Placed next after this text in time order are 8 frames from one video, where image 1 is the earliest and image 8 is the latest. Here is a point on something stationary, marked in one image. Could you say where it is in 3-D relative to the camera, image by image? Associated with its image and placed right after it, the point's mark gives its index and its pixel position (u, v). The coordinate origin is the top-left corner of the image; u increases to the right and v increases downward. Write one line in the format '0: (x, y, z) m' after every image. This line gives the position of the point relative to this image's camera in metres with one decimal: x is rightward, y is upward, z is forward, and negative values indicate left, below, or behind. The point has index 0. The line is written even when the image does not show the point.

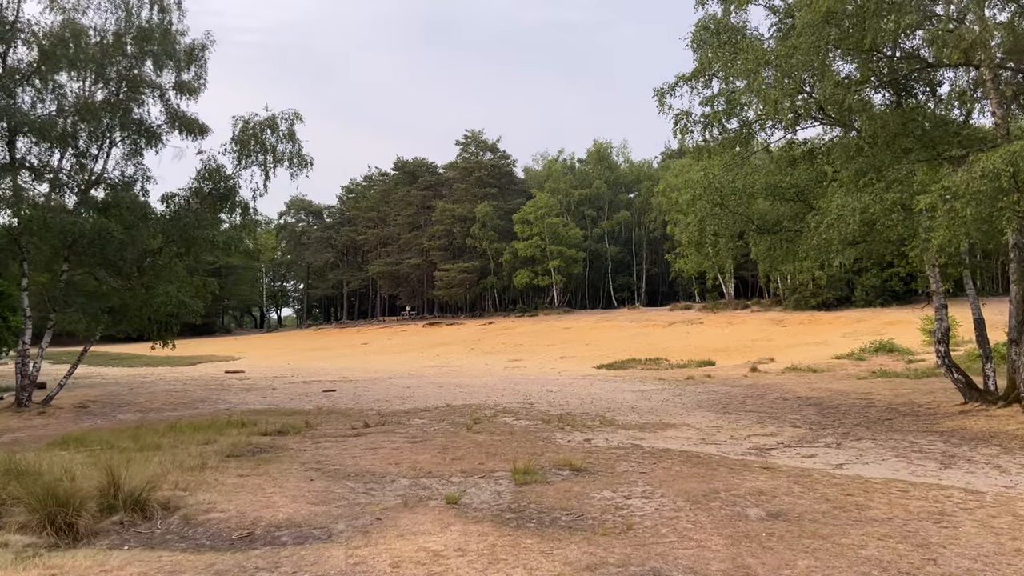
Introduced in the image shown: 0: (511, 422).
0: (0.0, -2.0, +11.9) m
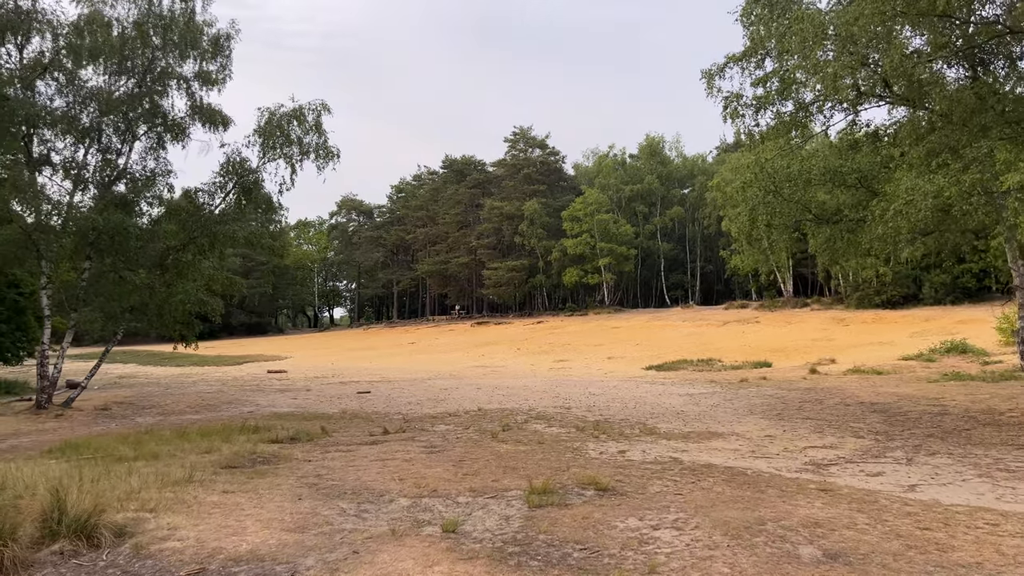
0: (+0.4, -1.9, +11.0) m
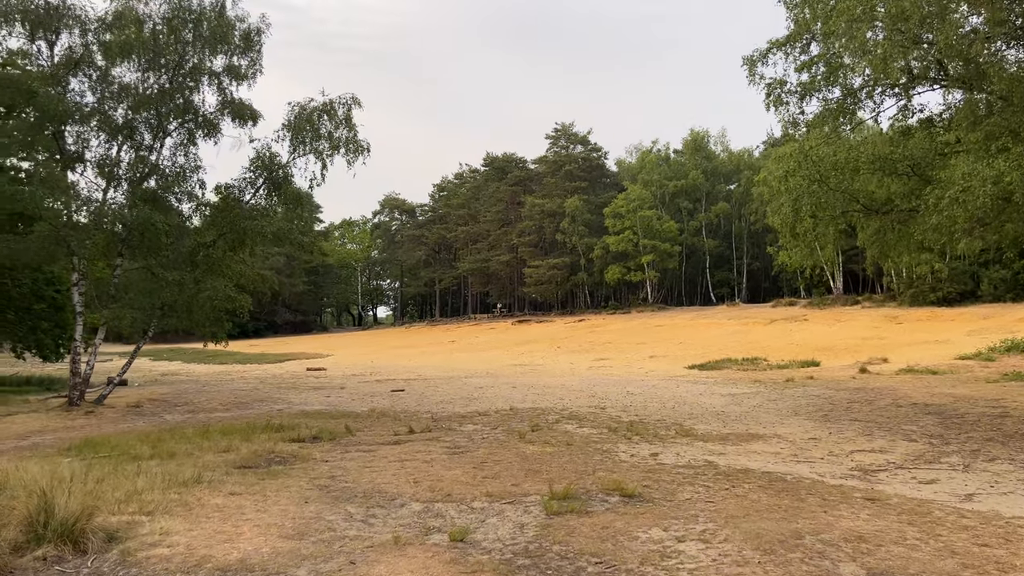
0: (+0.8, -1.8, +10.6) m
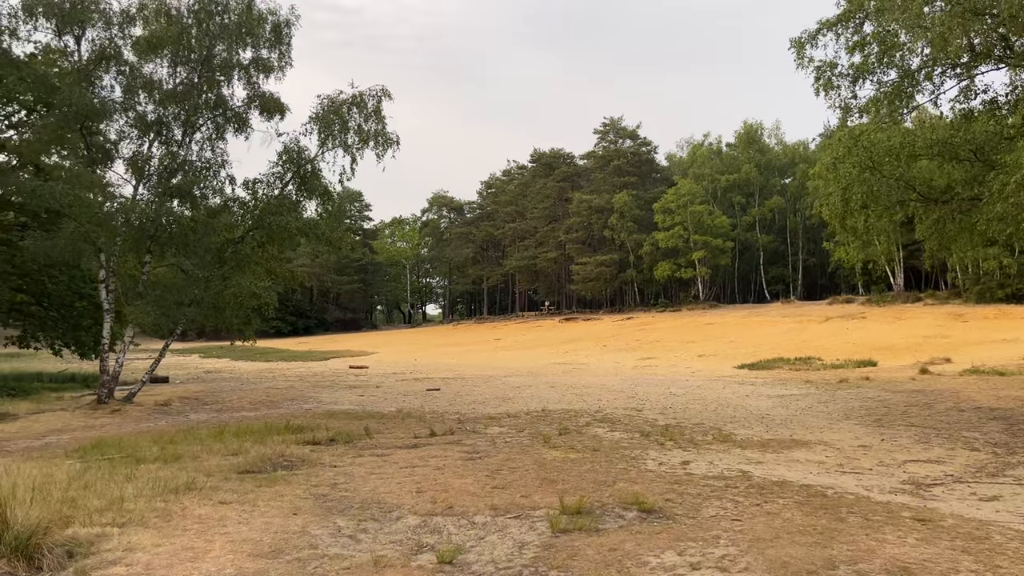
0: (+1.1, -1.8, +10.0) m
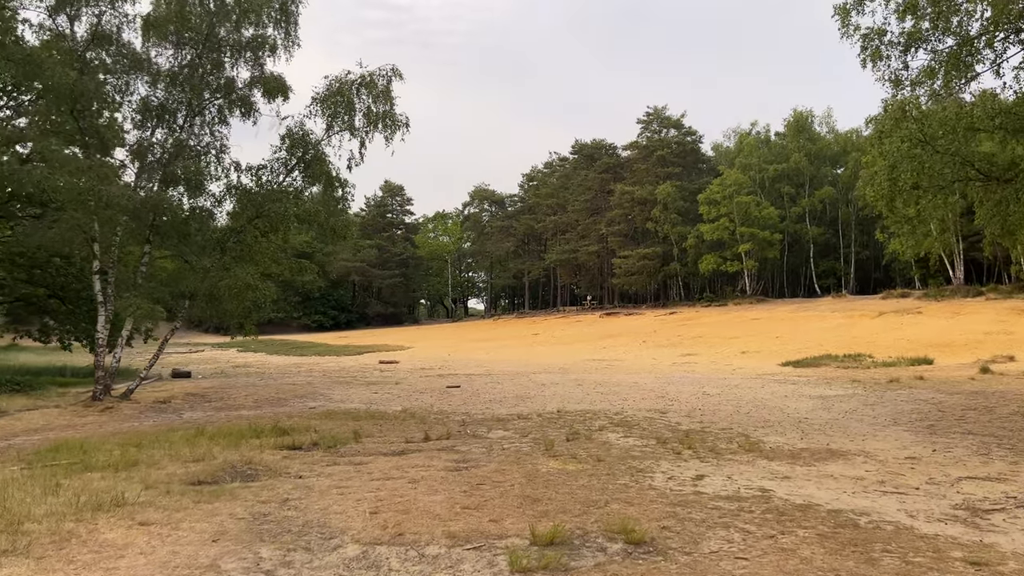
0: (+1.1, -1.7, +9.0) m
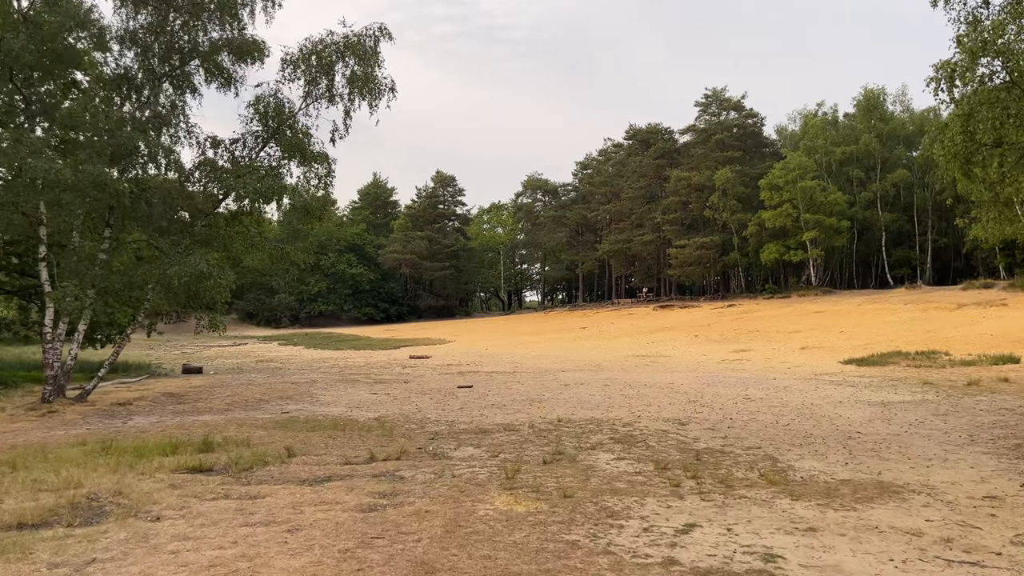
0: (+0.8, -1.6, +7.1) m
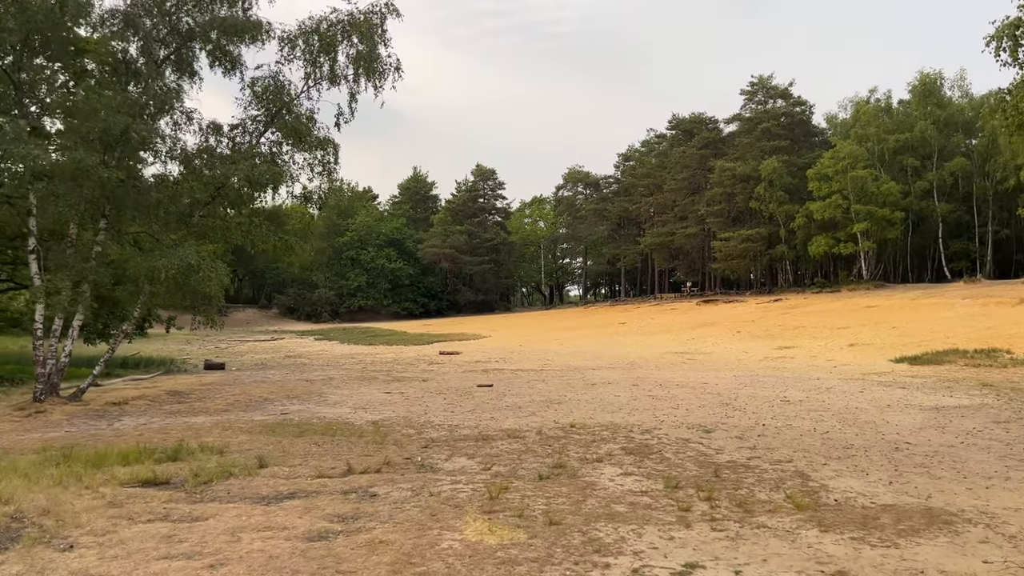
0: (+0.7, -1.5, +6.3) m
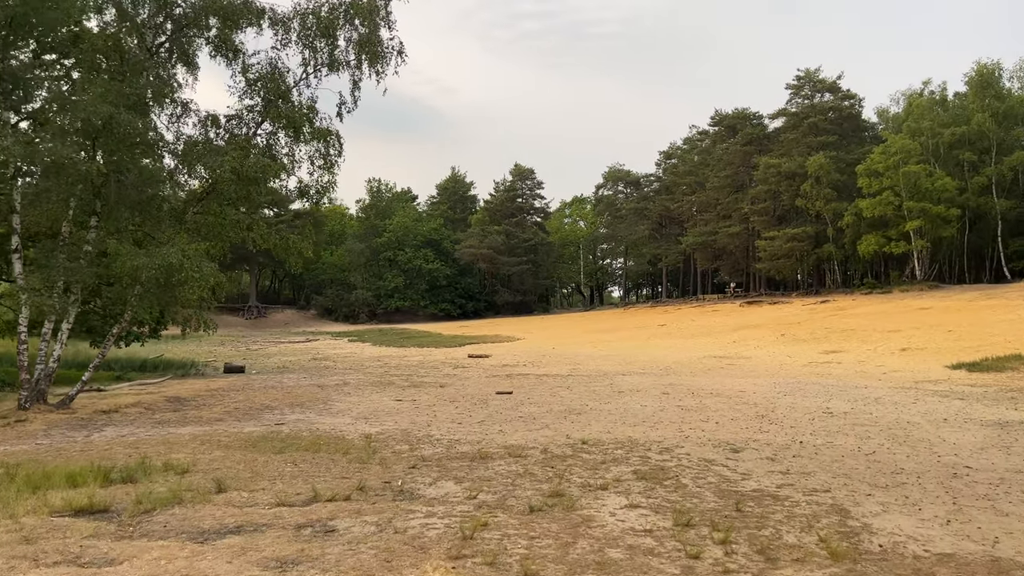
0: (+0.6, -1.5, +5.3) m
